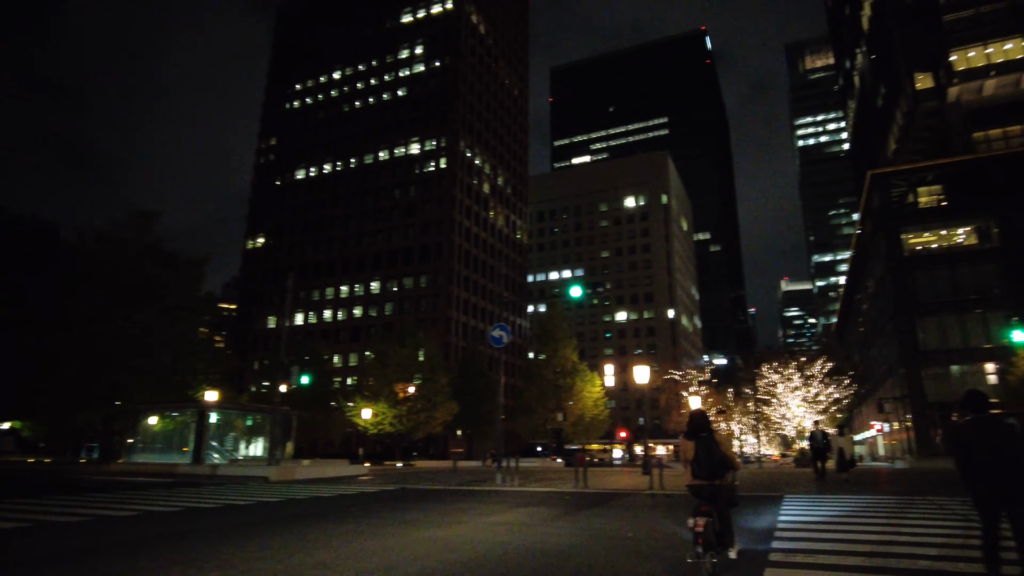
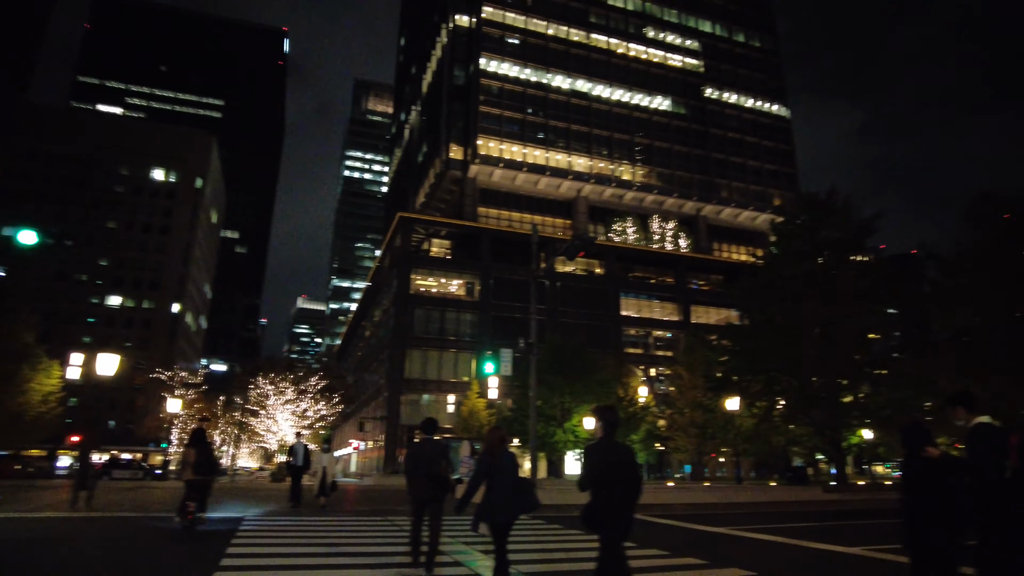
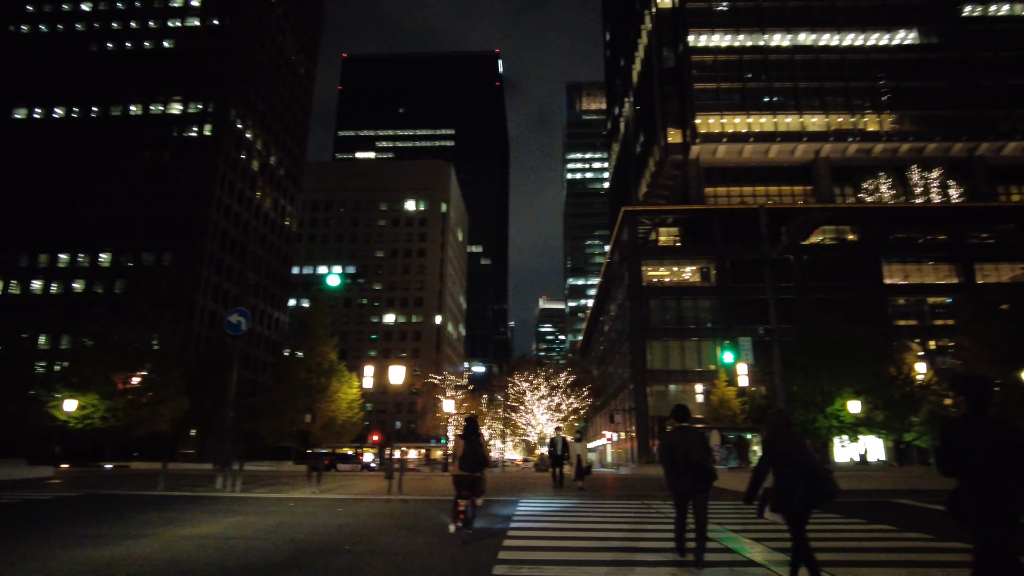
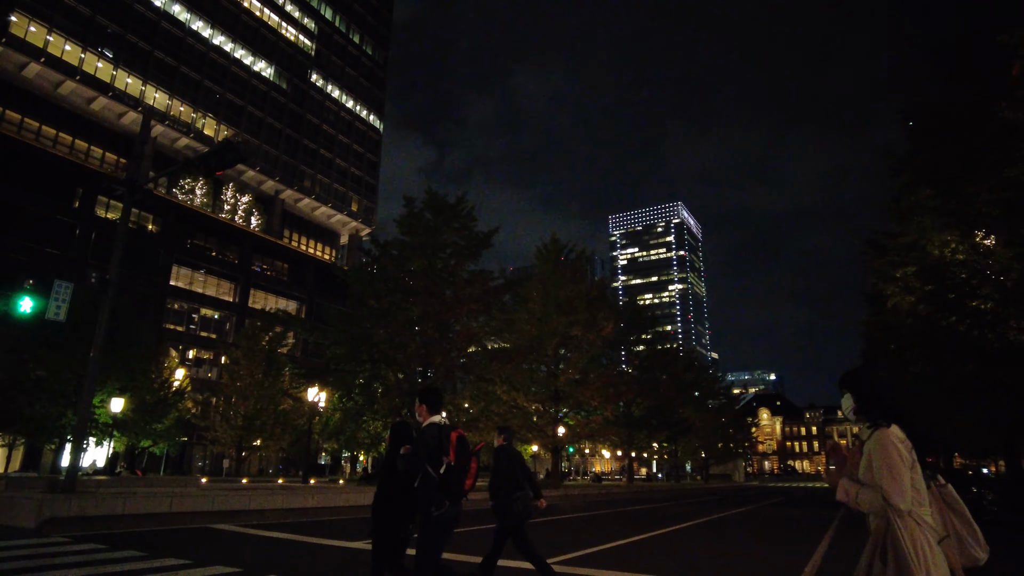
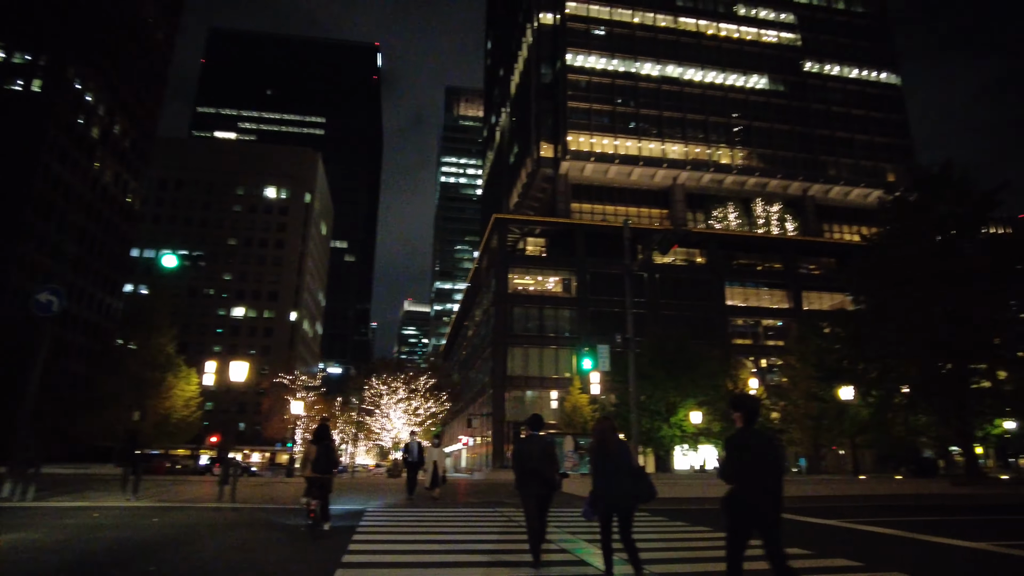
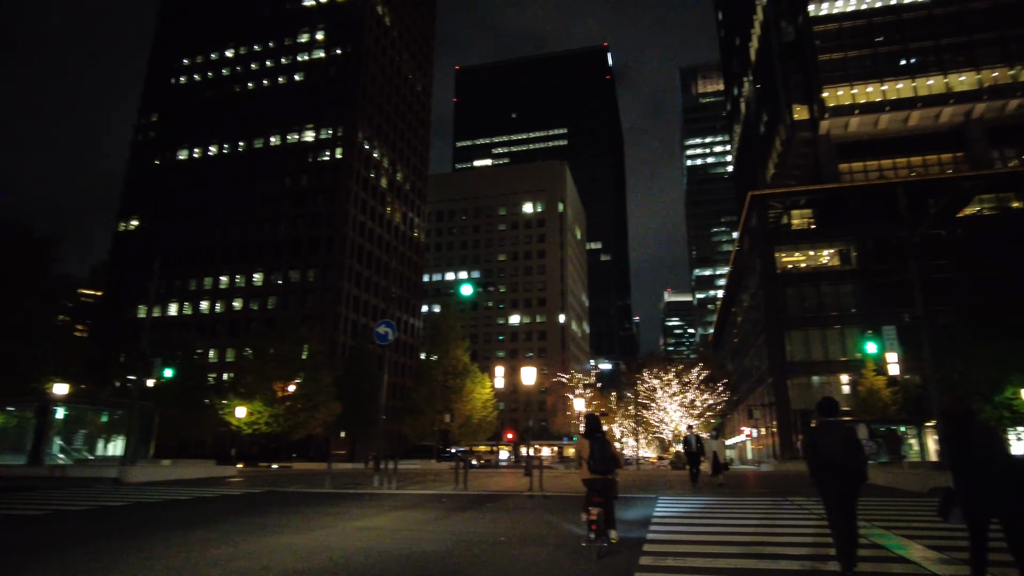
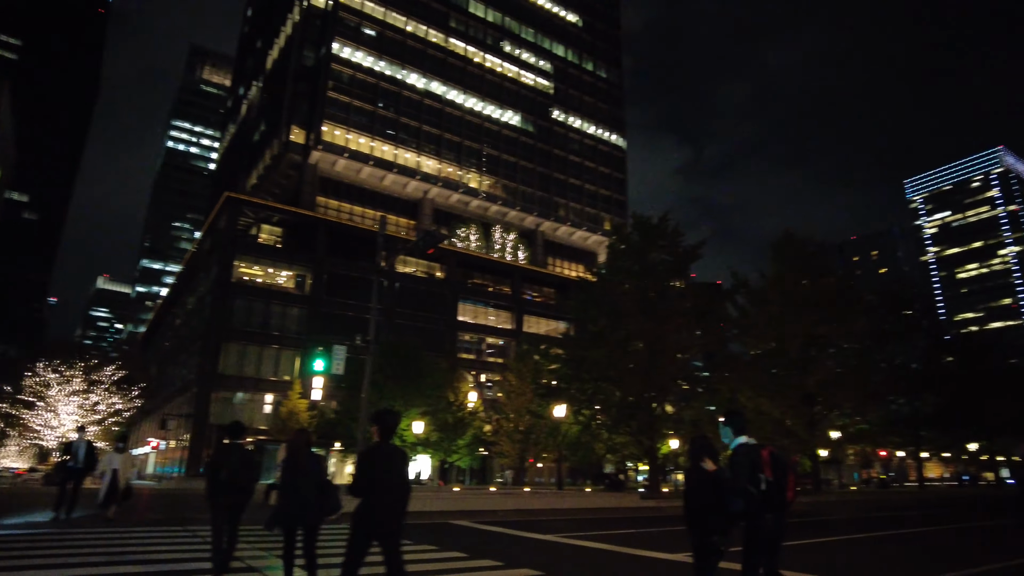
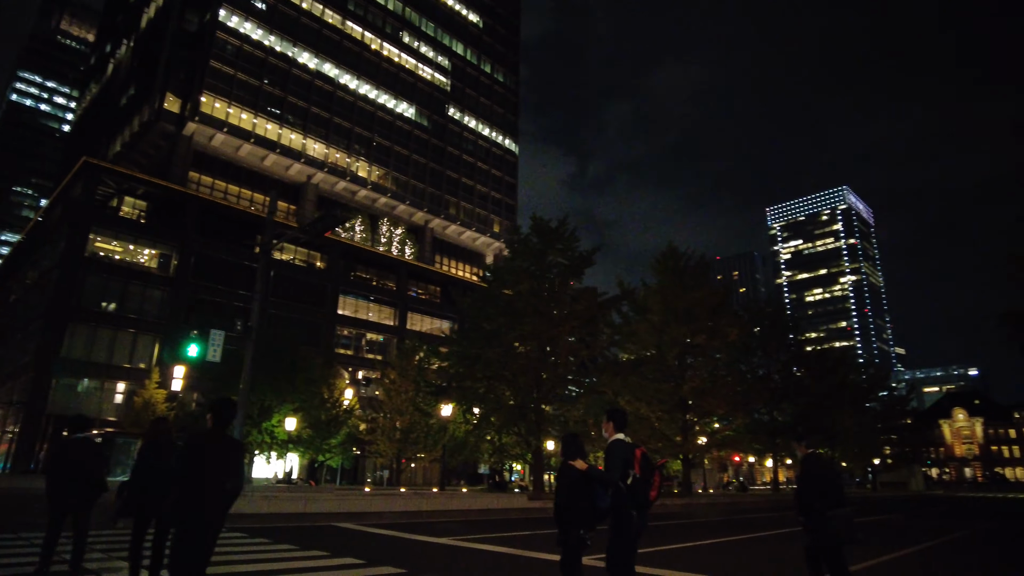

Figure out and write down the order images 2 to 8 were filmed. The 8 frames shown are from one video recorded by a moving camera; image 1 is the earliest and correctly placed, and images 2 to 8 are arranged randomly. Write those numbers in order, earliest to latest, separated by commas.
6, 3, 5, 2, 7, 8, 4
